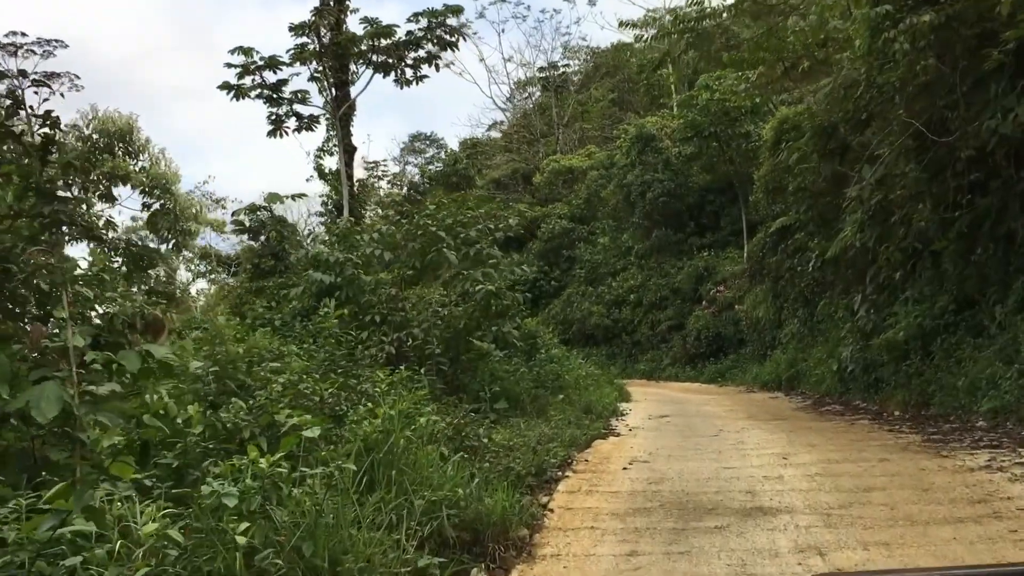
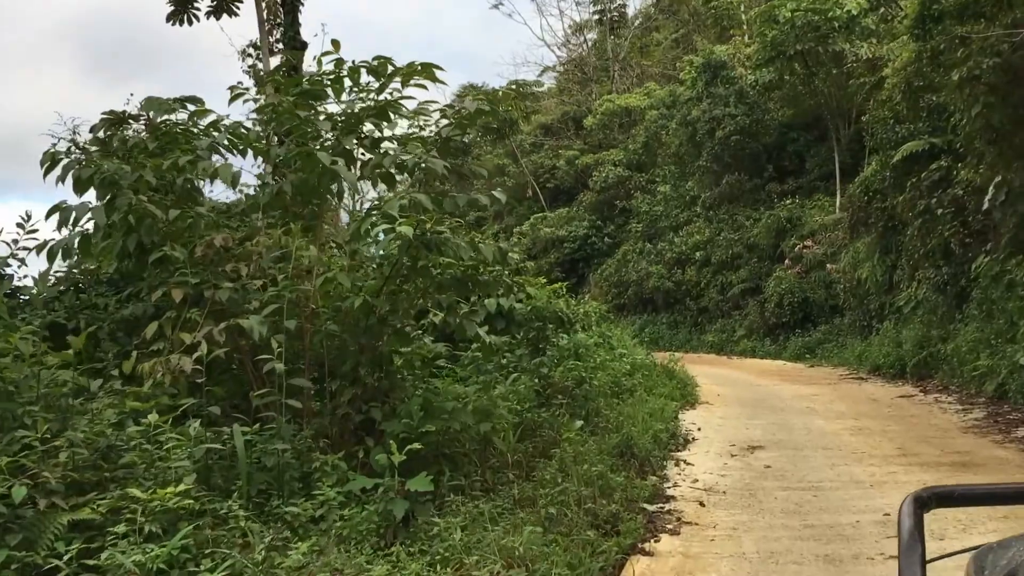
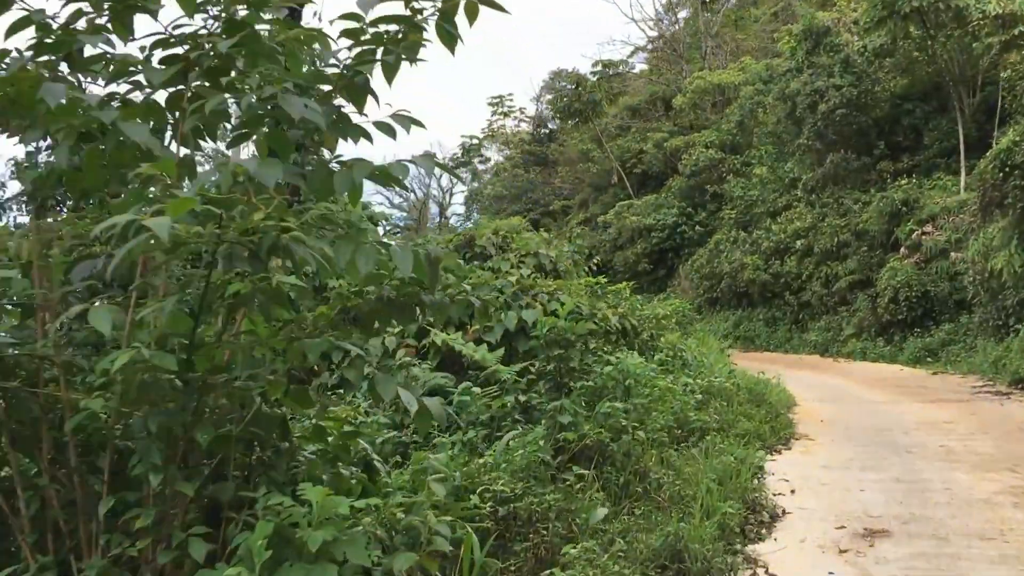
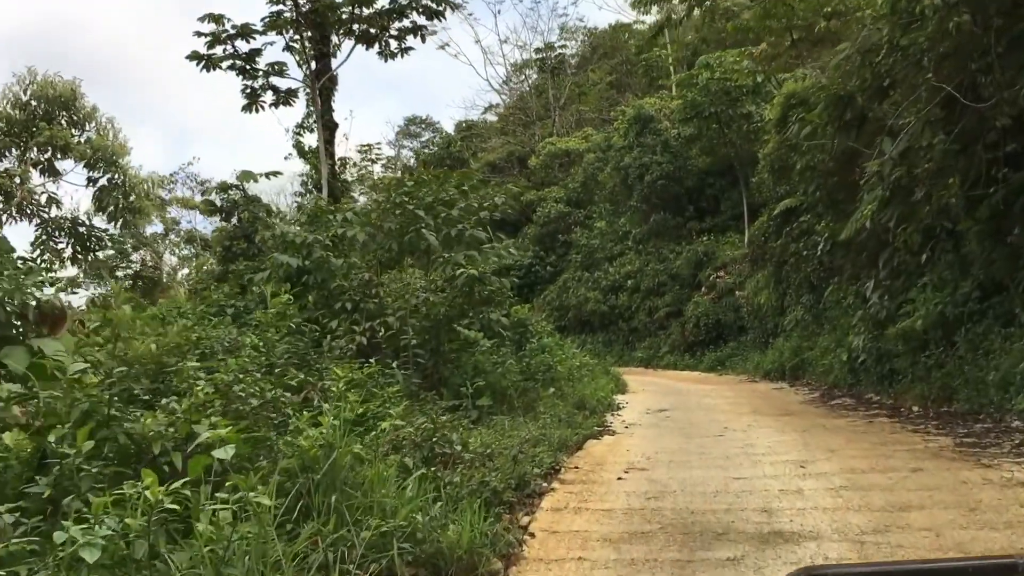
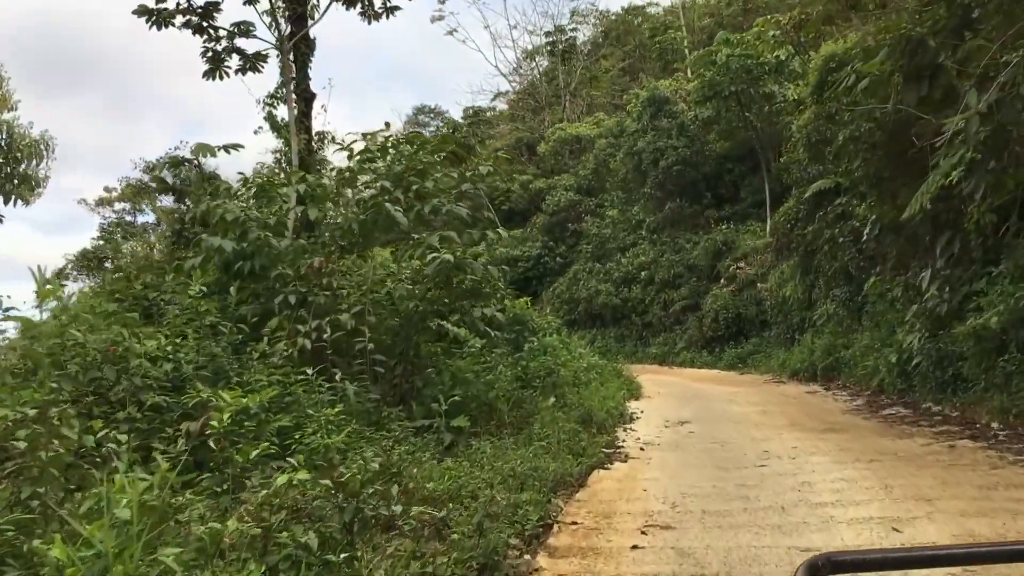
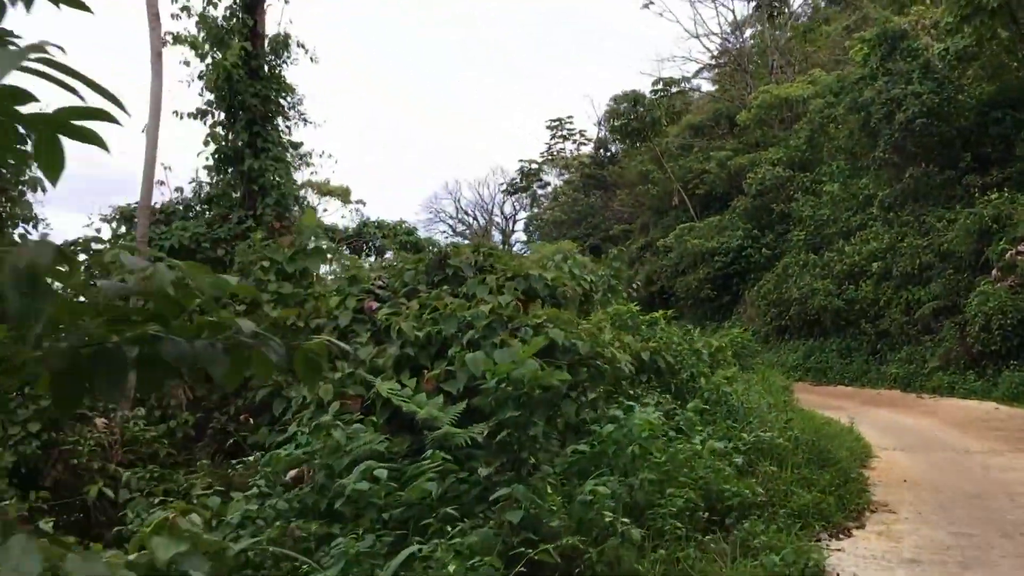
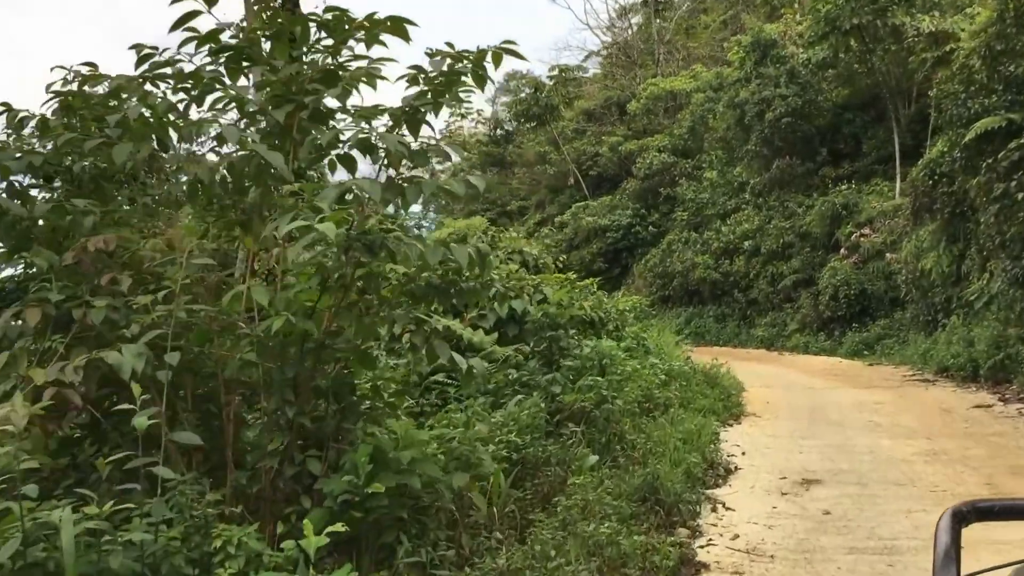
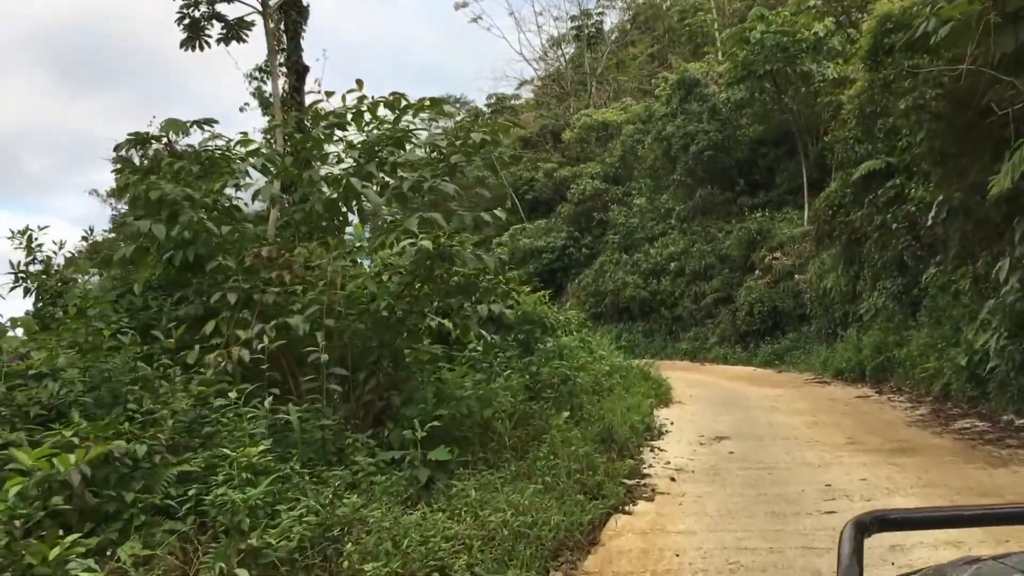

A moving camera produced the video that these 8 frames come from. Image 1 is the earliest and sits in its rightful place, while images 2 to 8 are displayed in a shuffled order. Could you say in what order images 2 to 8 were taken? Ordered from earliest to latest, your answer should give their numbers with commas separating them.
4, 5, 8, 2, 7, 3, 6
